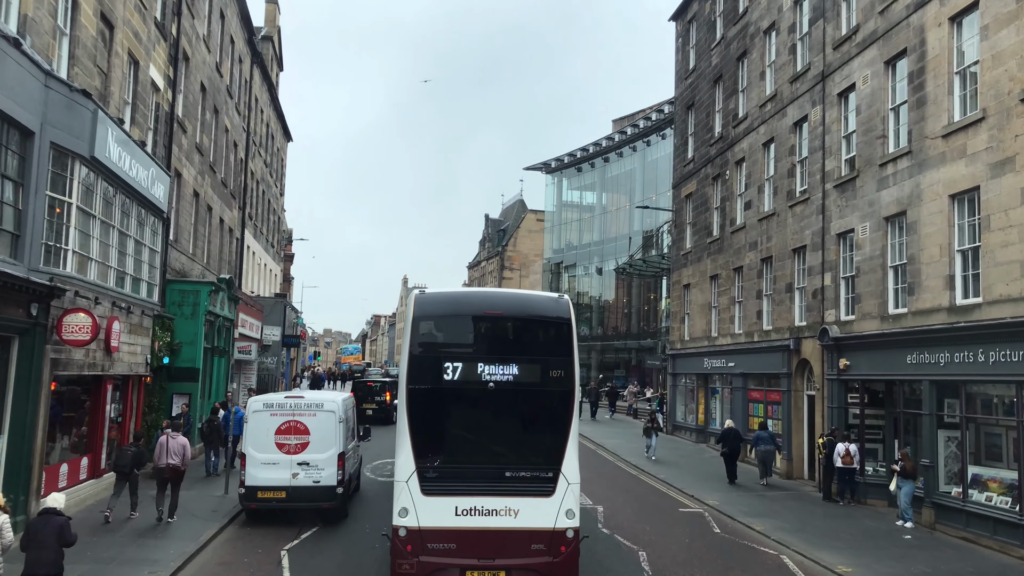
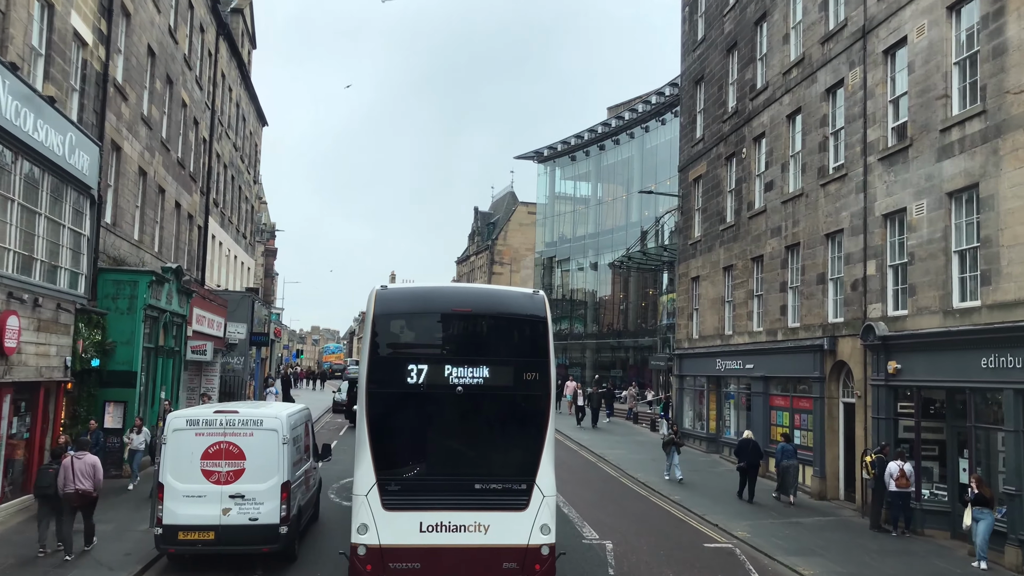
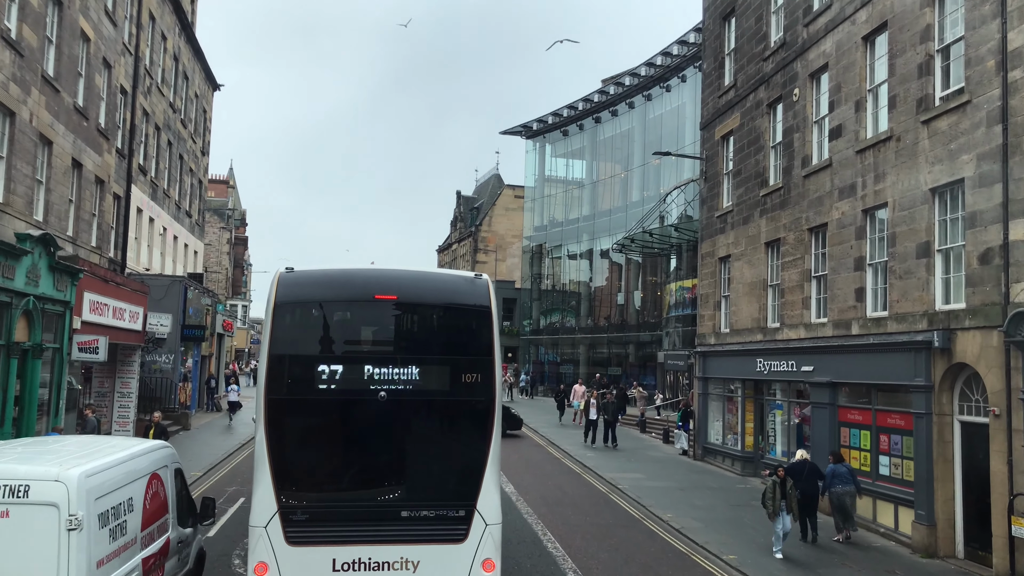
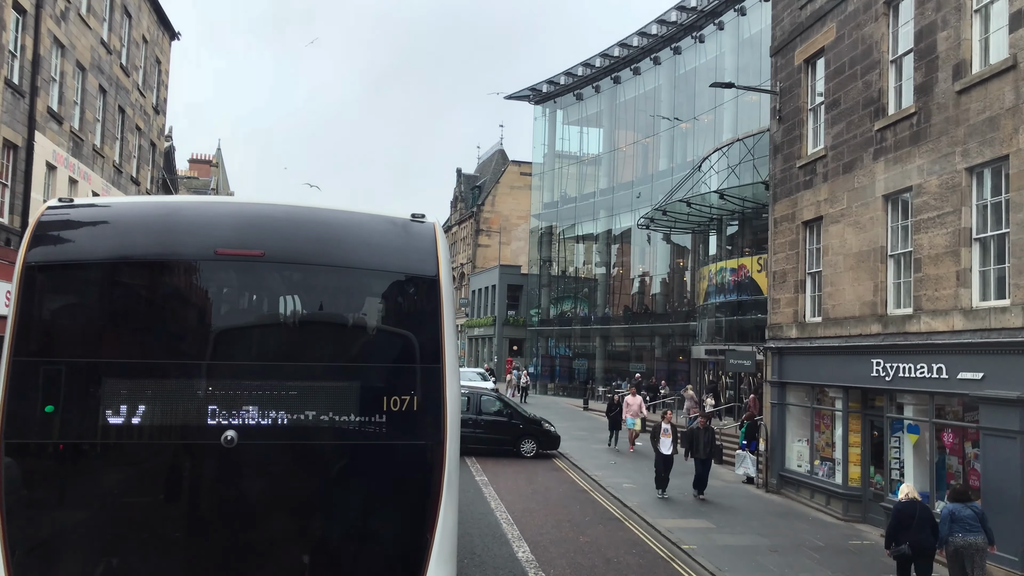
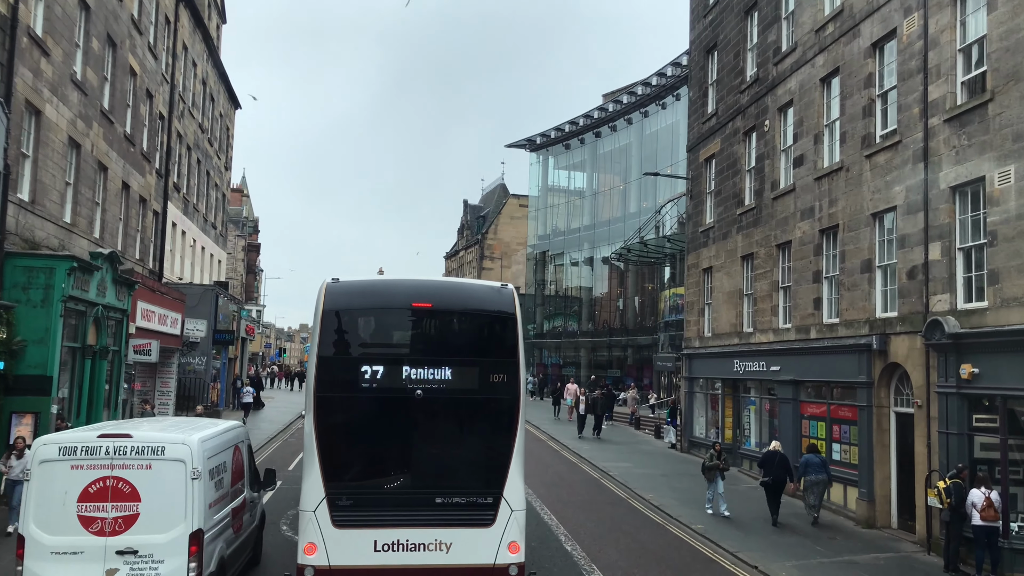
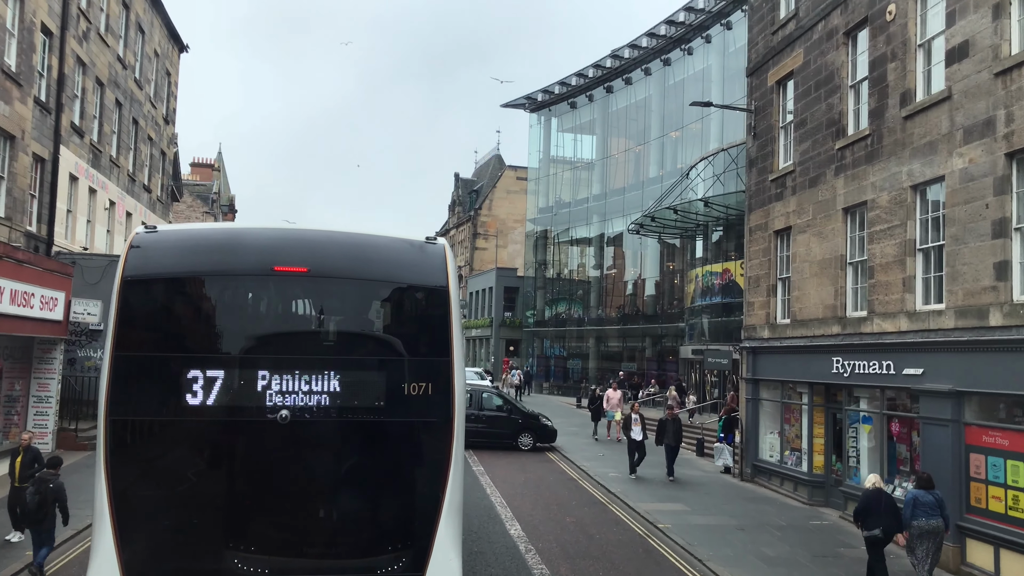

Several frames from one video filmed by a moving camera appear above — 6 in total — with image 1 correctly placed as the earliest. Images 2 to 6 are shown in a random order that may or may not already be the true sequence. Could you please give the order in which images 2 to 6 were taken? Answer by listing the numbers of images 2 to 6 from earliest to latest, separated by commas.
2, 5, 3, 6, 4
